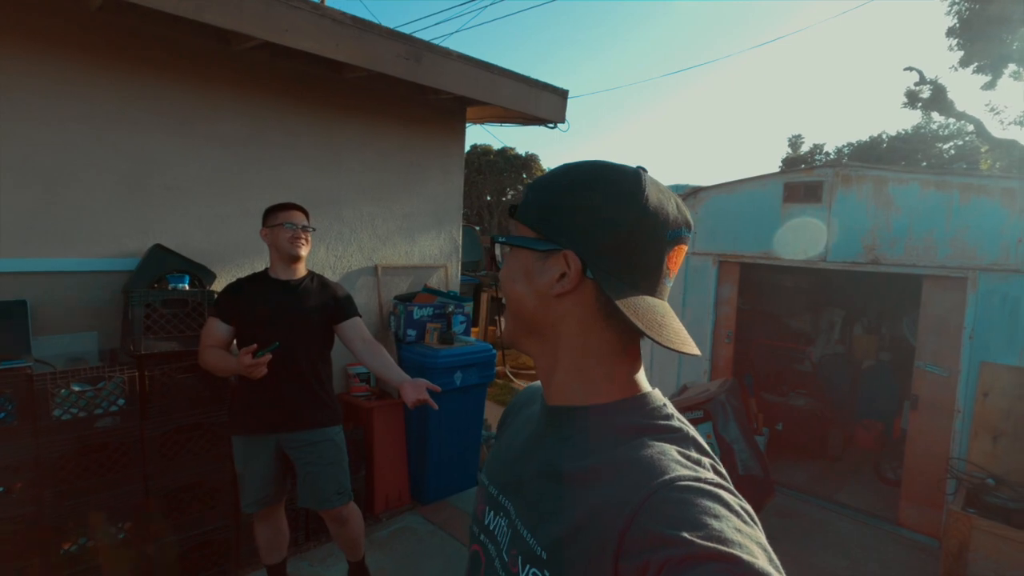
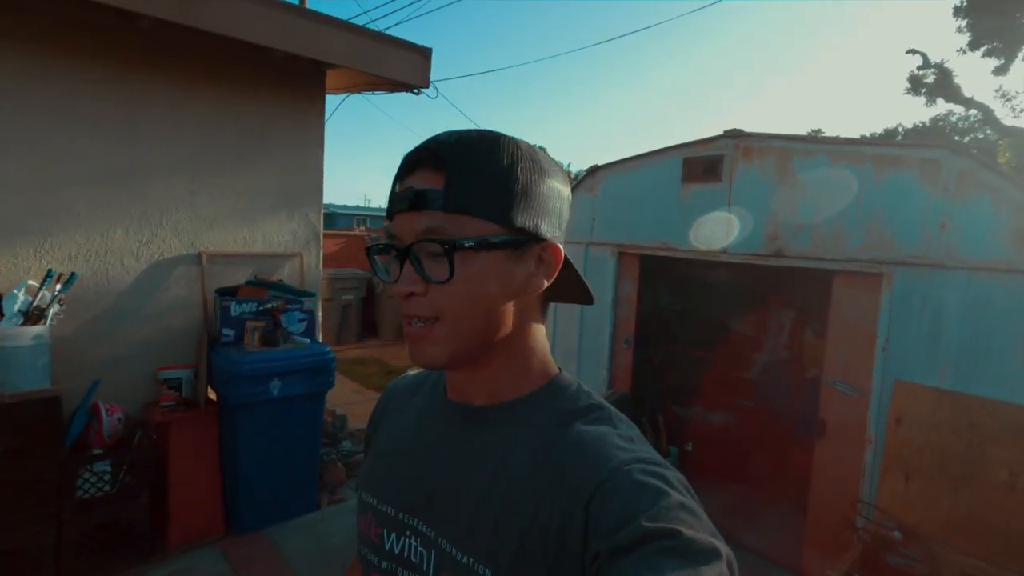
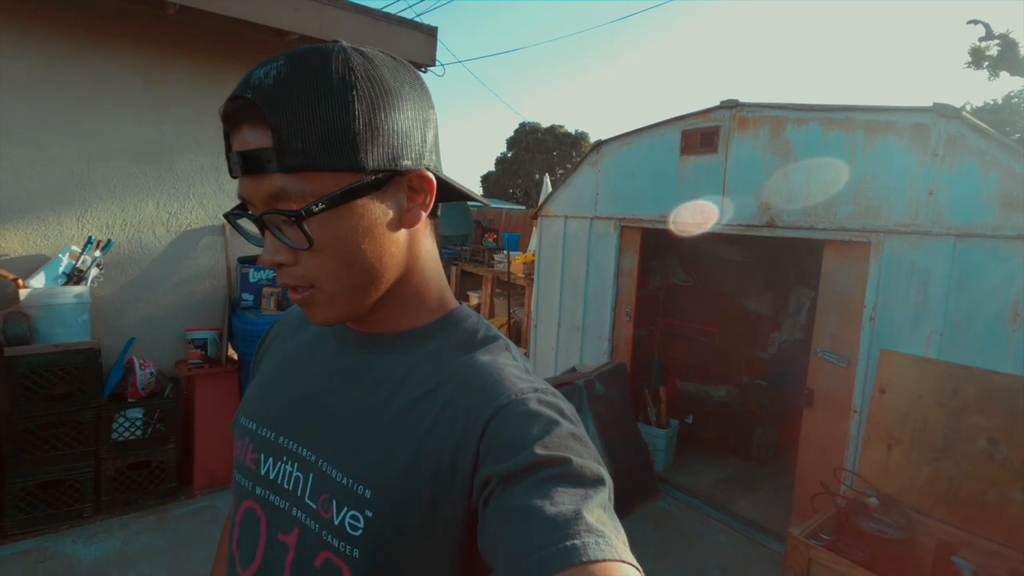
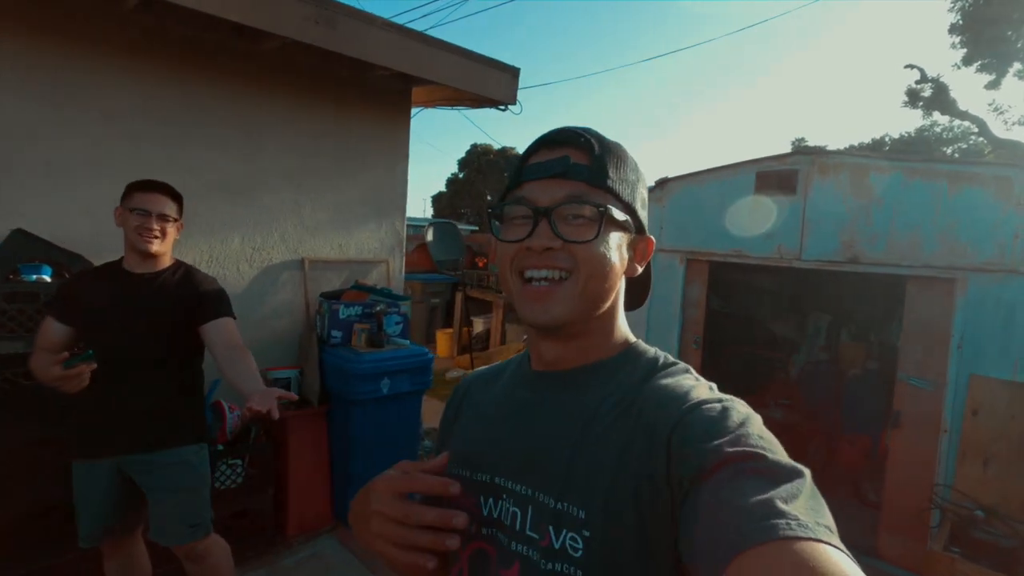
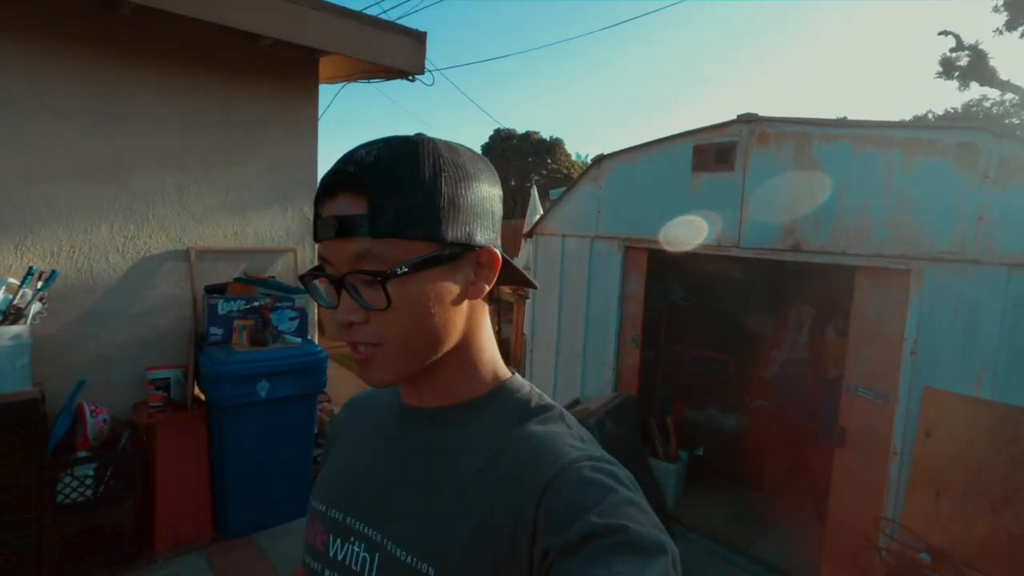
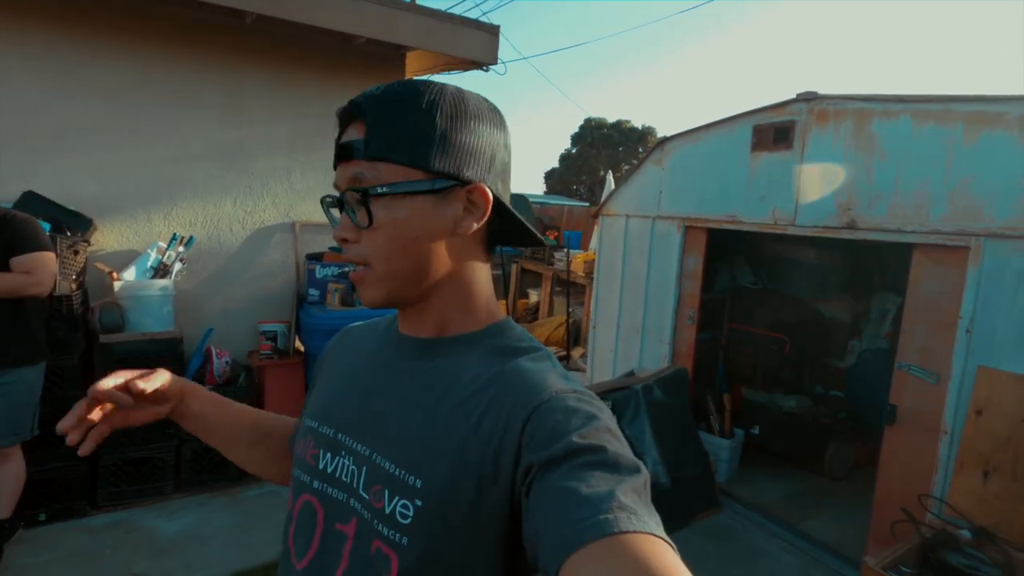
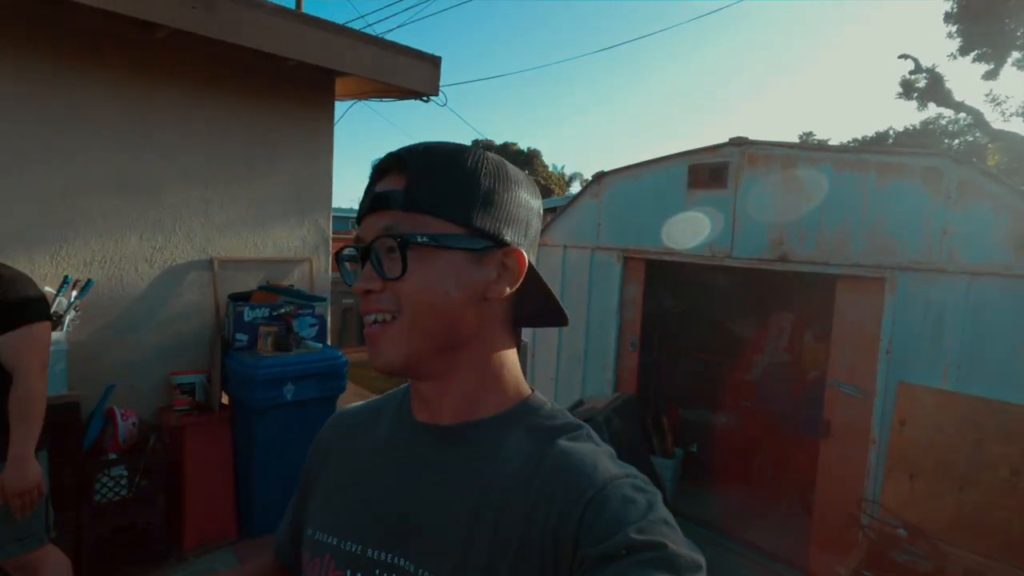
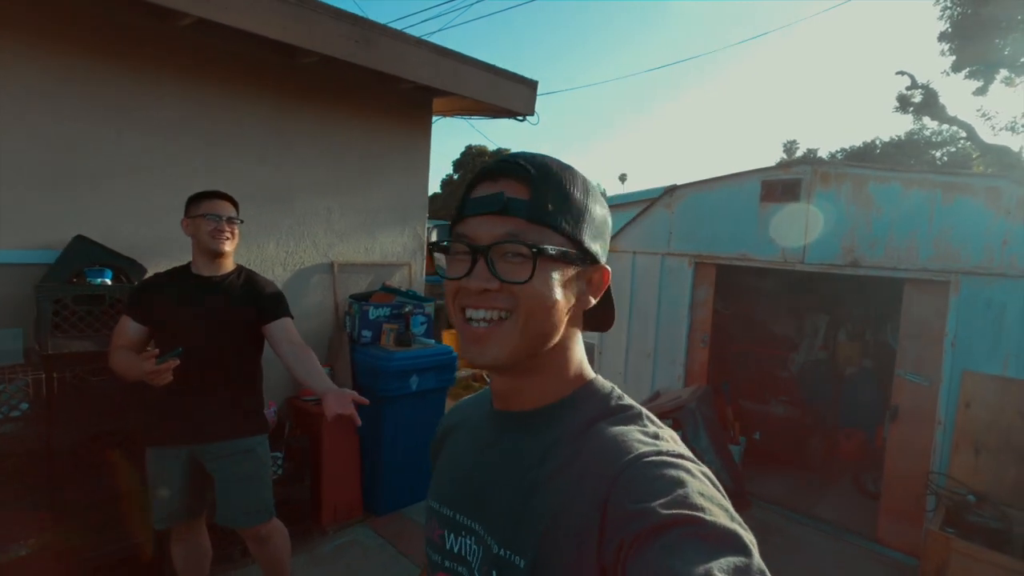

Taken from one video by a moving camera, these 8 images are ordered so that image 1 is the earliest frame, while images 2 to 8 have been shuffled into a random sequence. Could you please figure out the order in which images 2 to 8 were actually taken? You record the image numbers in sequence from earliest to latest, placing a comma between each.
8, 4, 7, 2, 5, 3, 6
